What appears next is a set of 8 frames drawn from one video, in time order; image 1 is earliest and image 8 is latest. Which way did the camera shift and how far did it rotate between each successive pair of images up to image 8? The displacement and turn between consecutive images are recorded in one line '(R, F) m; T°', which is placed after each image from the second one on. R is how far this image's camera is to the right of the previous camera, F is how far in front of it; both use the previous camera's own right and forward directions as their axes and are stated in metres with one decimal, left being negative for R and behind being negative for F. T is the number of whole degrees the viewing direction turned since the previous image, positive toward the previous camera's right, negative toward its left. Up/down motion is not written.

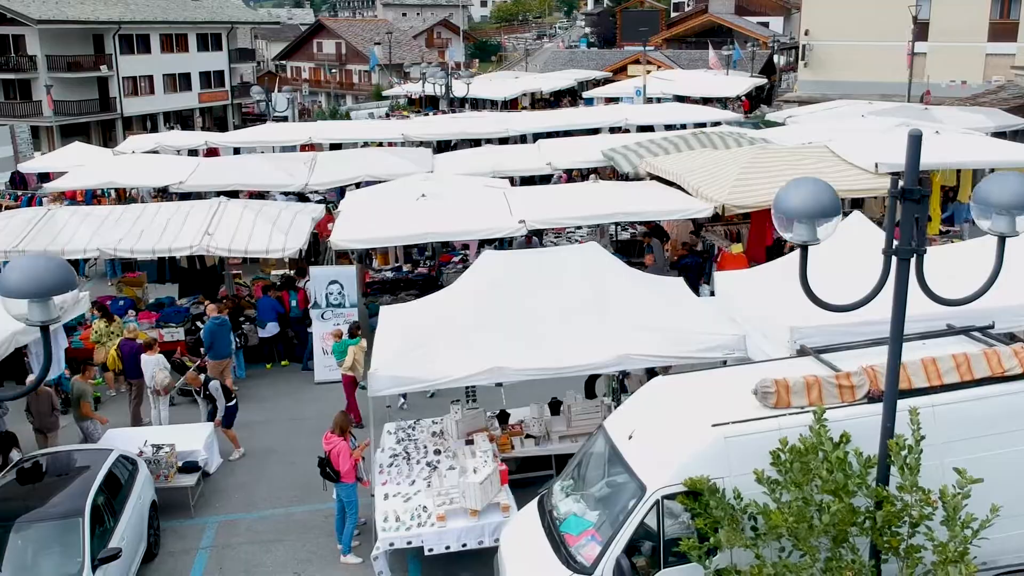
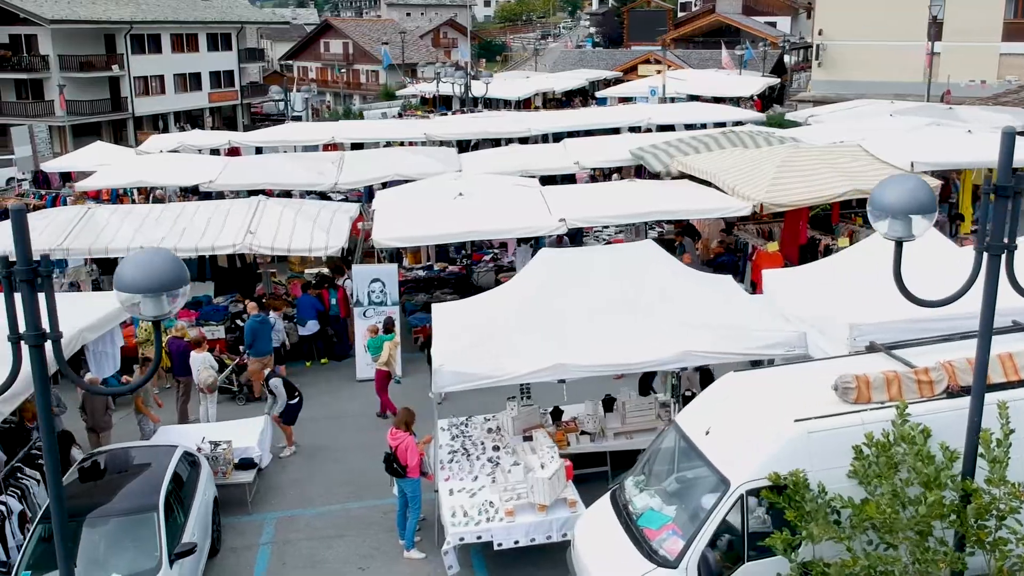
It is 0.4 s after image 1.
(-0.5, -0.1) m; 0°
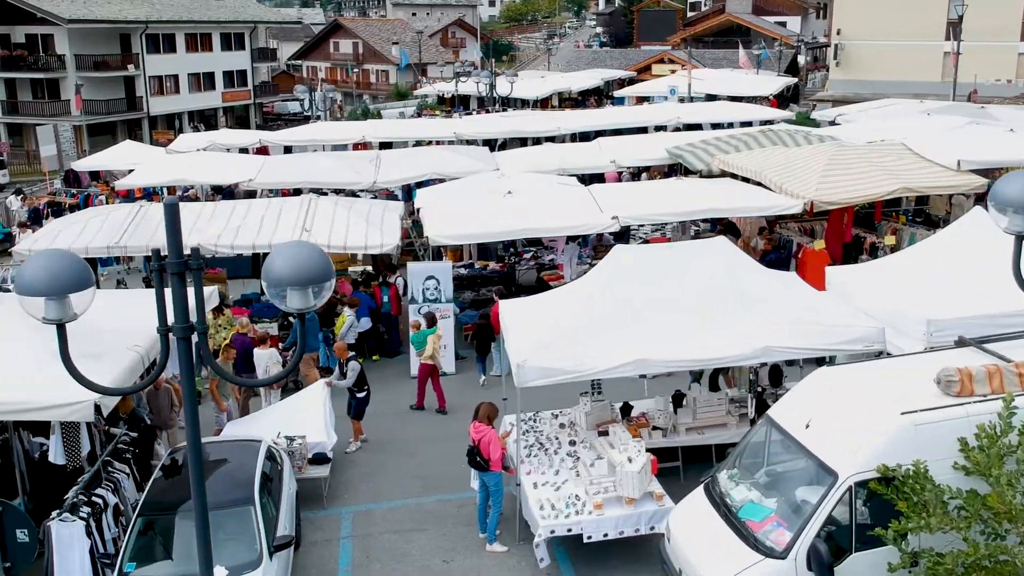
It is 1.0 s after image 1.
(-0.7, -0.1) m; 0°
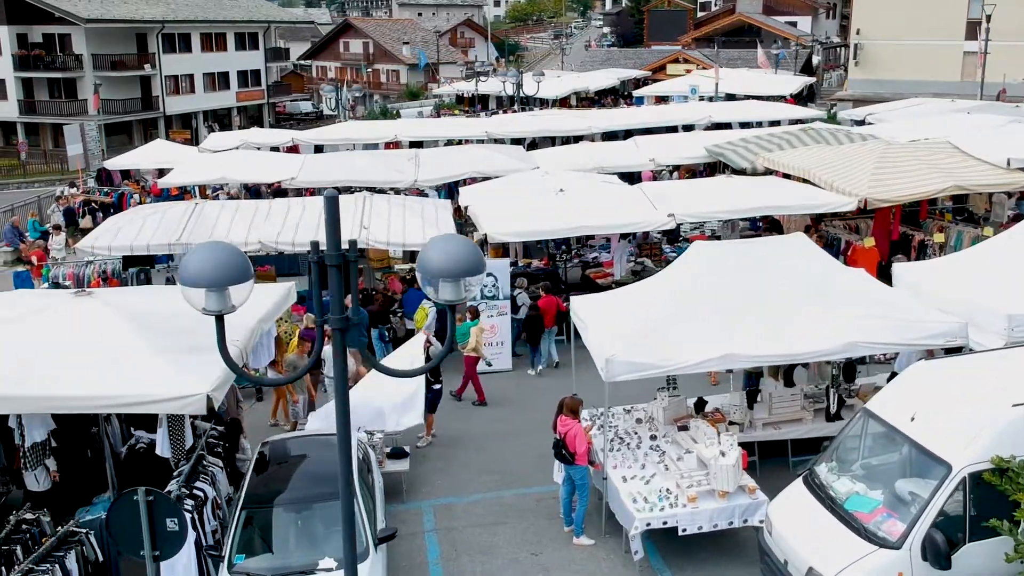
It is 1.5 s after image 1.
(-0.8, -0.1) m; 0°
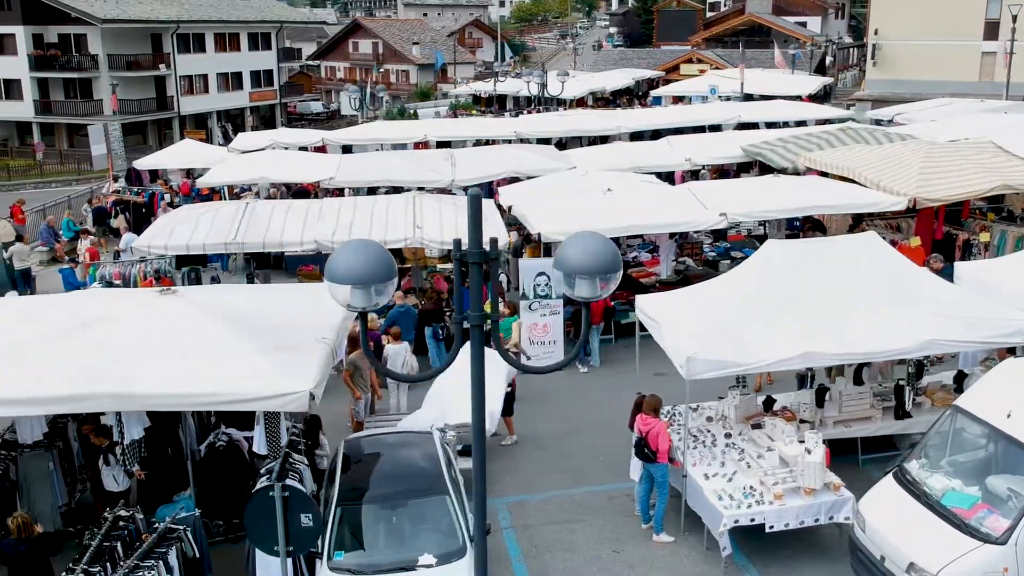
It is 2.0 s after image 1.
(-0.7, -0.1) m; 0°
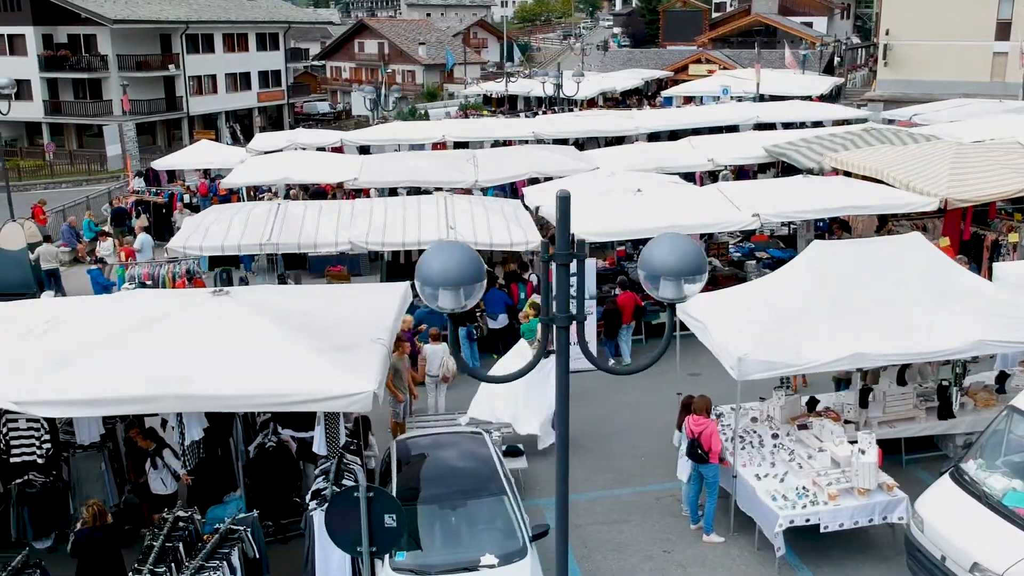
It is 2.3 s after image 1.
(-0.4, 0.0) m; 0°
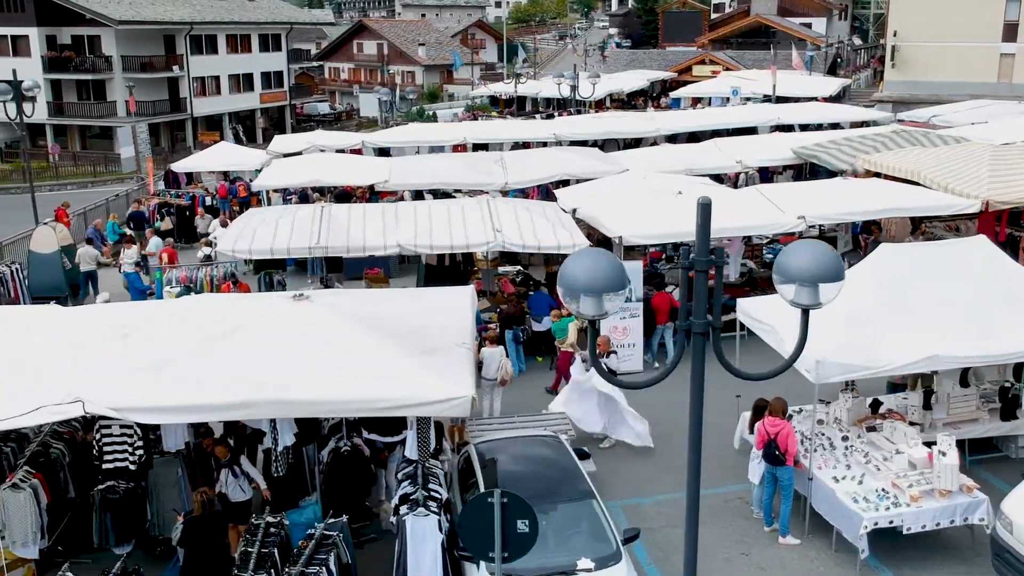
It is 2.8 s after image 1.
(-0.8, 0.0) m; +1°
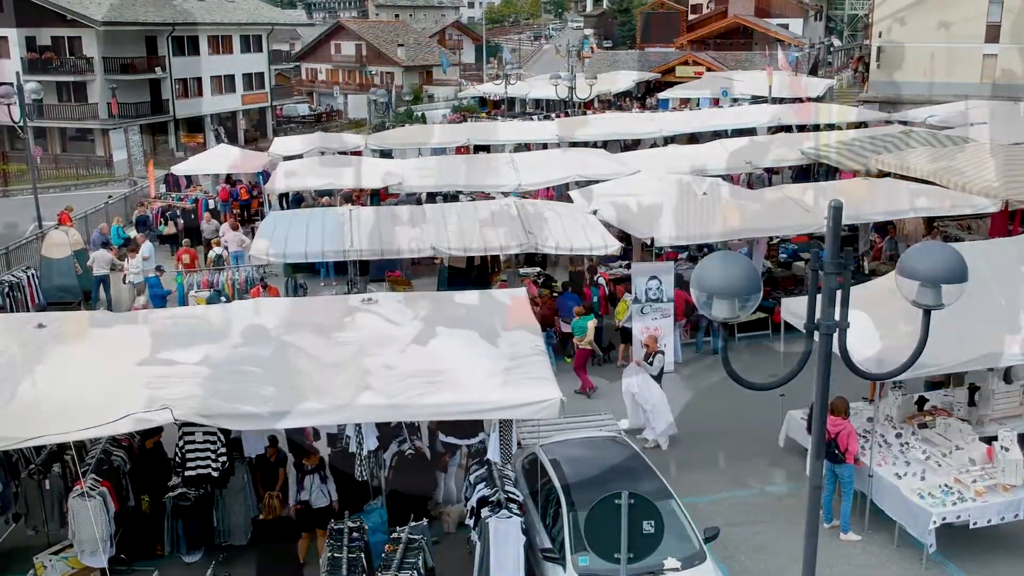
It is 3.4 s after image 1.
(-0.8, 0.0) m; +2°
